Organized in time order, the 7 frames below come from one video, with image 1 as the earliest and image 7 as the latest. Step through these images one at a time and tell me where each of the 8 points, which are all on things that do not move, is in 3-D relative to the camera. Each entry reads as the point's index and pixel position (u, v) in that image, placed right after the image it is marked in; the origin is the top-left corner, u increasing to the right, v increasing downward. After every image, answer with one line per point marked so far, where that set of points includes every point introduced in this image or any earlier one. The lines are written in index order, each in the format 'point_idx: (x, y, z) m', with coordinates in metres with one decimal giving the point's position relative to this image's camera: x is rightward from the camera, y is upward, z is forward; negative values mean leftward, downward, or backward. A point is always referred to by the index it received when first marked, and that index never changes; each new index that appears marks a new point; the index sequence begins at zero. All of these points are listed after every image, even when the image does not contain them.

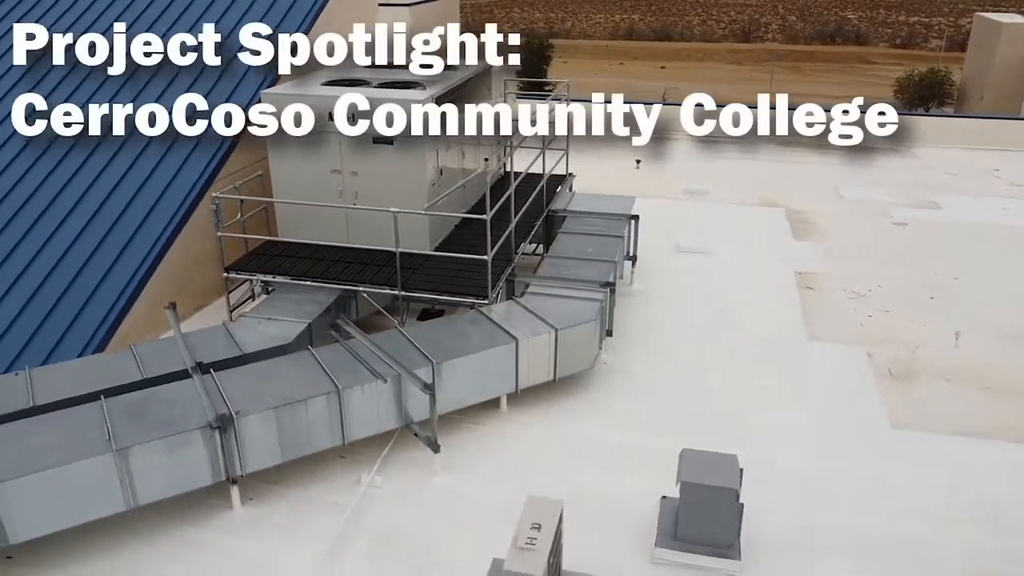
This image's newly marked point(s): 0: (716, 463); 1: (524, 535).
0: (+1.2, -1.0, +4.7) m
1: (+0.1, -1.3, +4.1) m
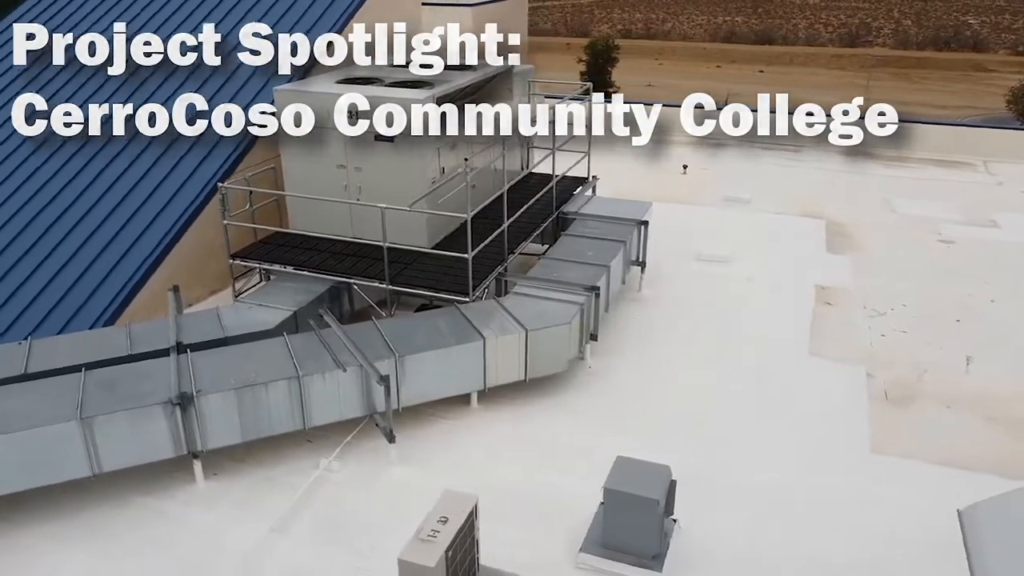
0: (+0.8, -1.1, +4.6) m
1: (-0.4, -1.3, +4.2) m
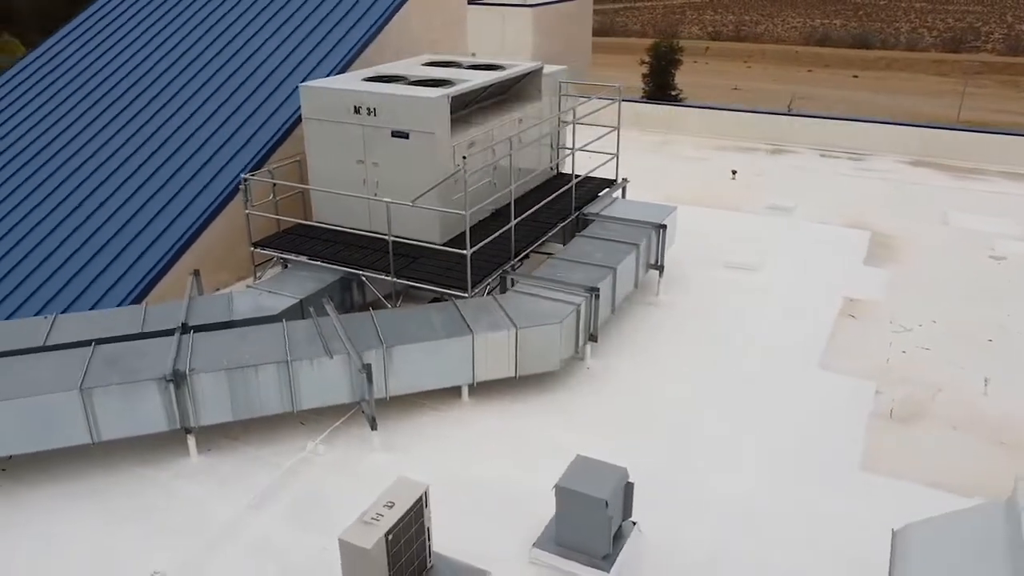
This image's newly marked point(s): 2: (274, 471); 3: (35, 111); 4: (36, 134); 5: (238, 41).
0: (+0.5, -1.1, +4.6) m
1: (-0.7, -1.2, +4.3) m
2: (-1.7, -1.3, +5.7) m
3: (-5.7, +2.1, +9.5) m
4: (-5.4, +1.7, +9.2) m
5: (-3.4, +3.1, +9.8) m
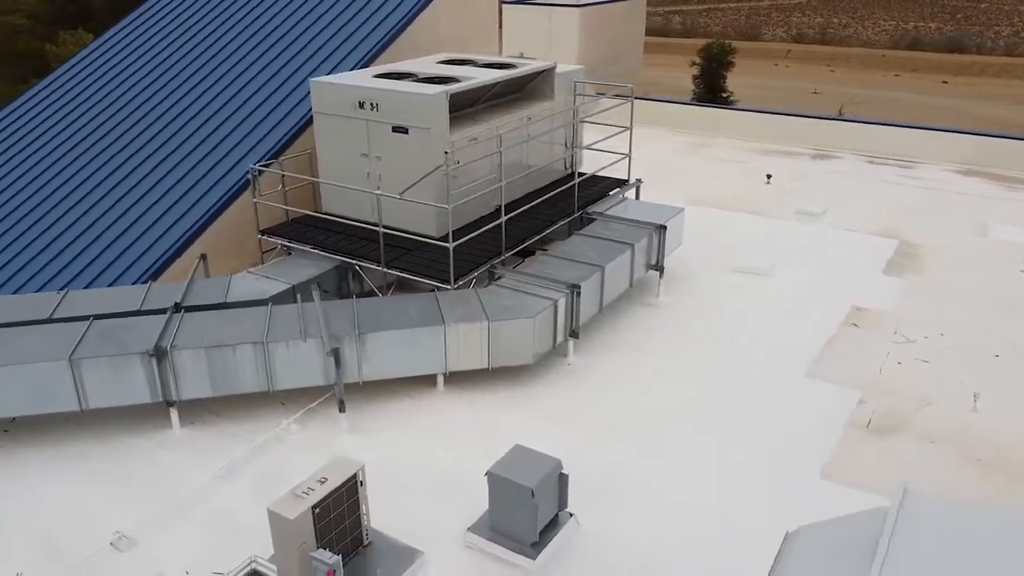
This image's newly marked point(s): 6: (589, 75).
0: (+0.1, -1.0, +4.7) m
1: (-1.2, -1.1, +4.5) m
2: (-2.0, -1.2, +6.0) m
3: (-5.5, +2.3, +10.2) m
4: (-5.3, +2.0, +9.8) m
5: (-3.1, +3.3, +10.3) m
6: (+1.9, +5.1, +18.9) m
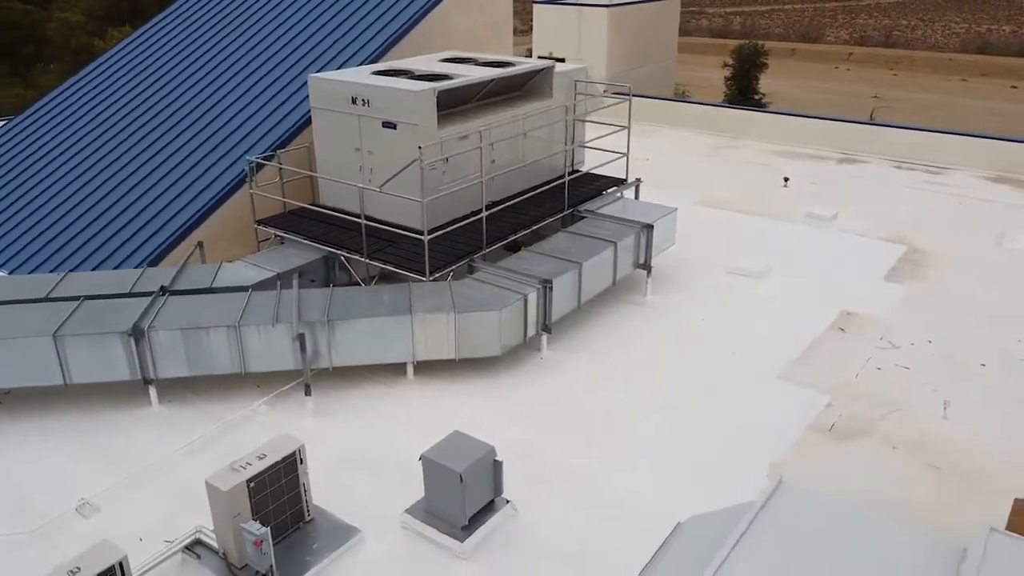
0: (-0.3, -1.0, +4.9) m
1: (-1.6, -1.0, +4.7) m
2: (-2.3, -1.1, +6.2) m
3: (-5.4, +2.6, +10.6) m
4: (-5.2, +2.2, +10.2) m
5: (-3.1, +3.4, +10.6) m
6: (+2.5, +5.1, +18.9) m
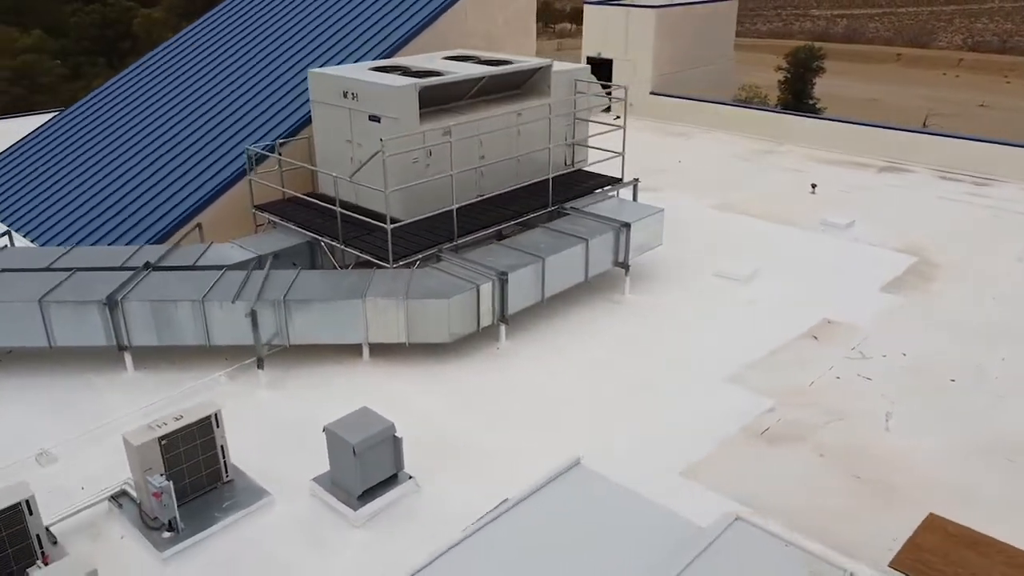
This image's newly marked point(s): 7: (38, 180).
0: (-0.9, -0.9, +5.2) m
1: (-2.3, -0.9, +5.1) m
2: (-2.8, -0.9, +6.7) m
3: (-5.3, +2.9, +11.4) m
4: (-5.1, +2.5, +11.0) m
5: (-2.9, +3.6, +11.1) m
6: (+3.6, +5.0, +18.8) m
7: (-6.2, +1.4, +10.5) m
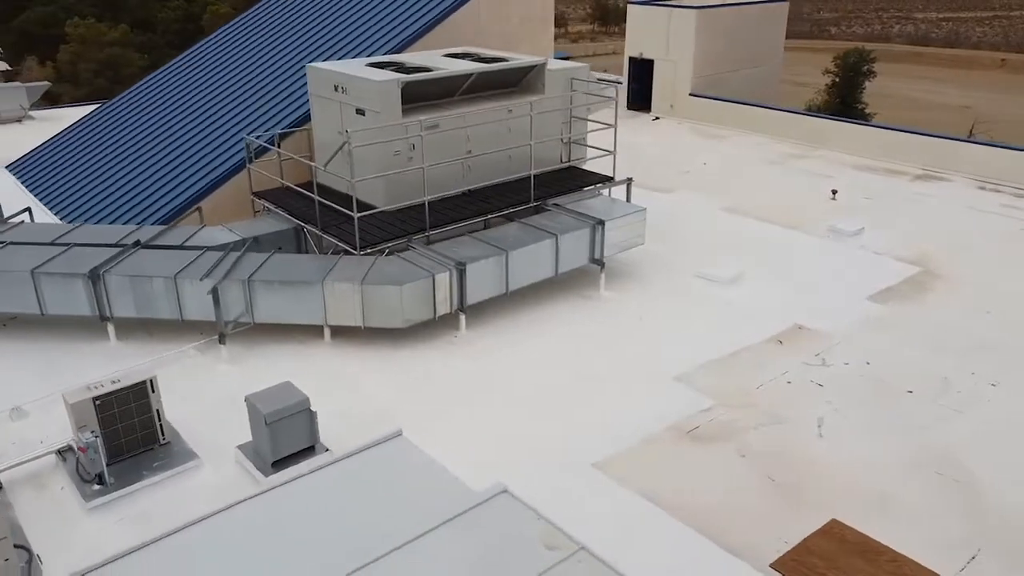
0: (-1.6, -0.8, +5.5) m
1: (-2.9, -0.7, +5.6) m
2: (-3.3, -0.7, +7.2) m
3: (-5.1, +3.2, +12.1) m
4: (-5.0, +2.8, +11.7) m
5: (-2.7, +3.8, +11.6) m
6: (+4.6, +4.9, +18.6) m
7: (-6.2, +1.8, +11.3) m
